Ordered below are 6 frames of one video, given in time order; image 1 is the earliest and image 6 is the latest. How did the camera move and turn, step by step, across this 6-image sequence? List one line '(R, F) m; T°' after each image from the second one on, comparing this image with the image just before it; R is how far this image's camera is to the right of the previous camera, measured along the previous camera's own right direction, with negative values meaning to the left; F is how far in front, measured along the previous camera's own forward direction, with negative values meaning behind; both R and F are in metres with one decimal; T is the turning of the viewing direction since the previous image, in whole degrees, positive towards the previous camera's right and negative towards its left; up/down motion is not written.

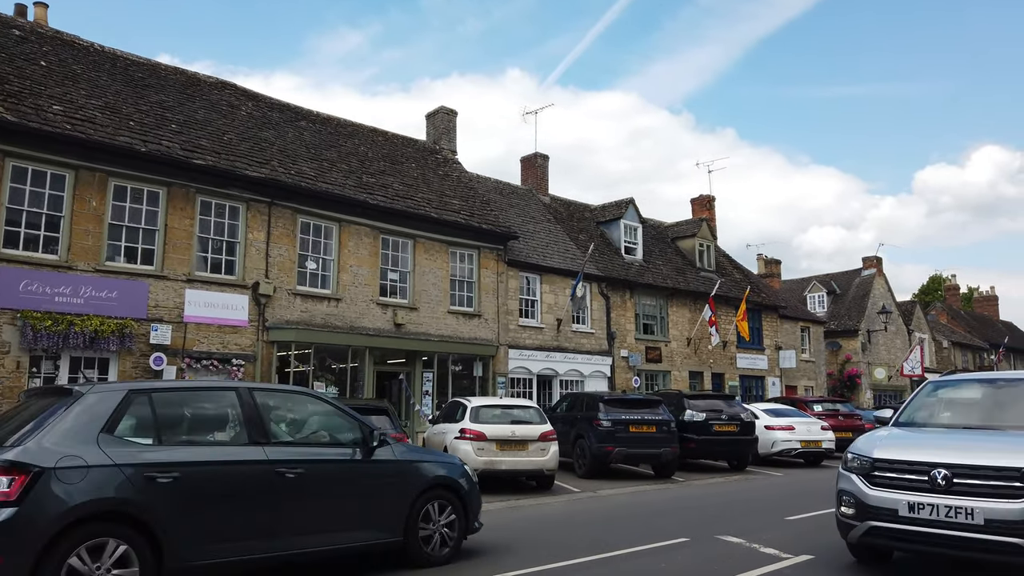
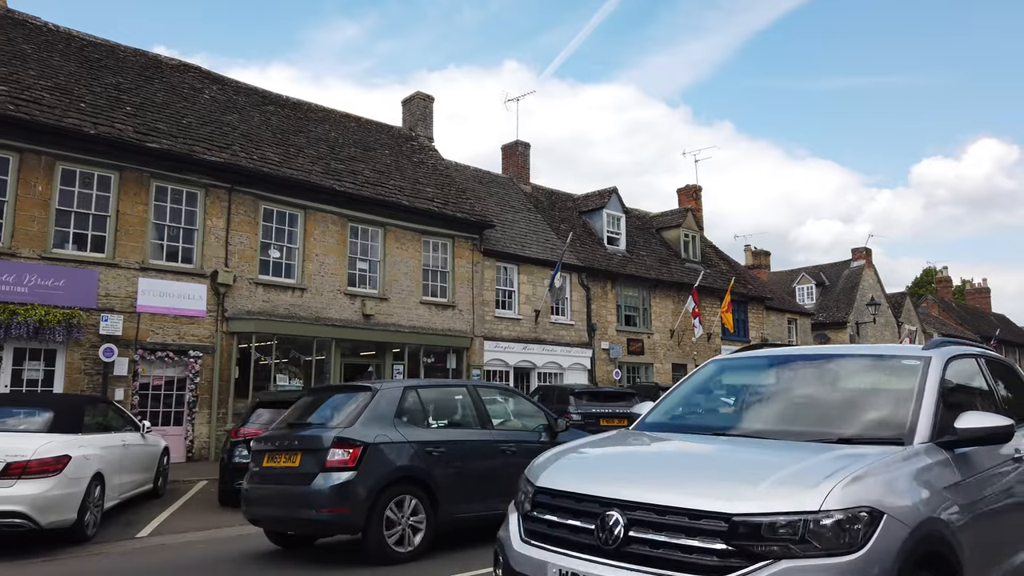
(+0.6, +0.5) m; 0°
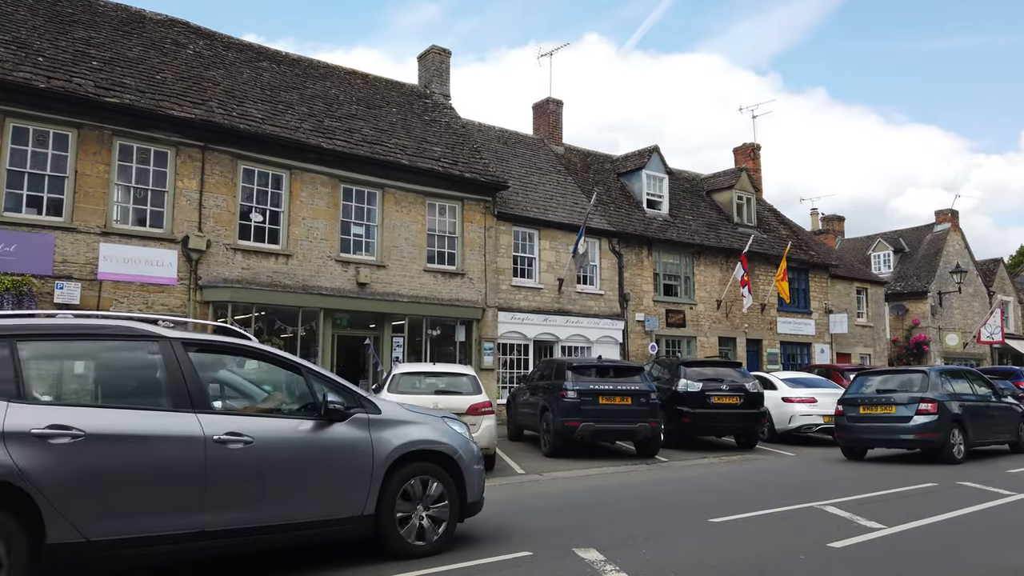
(+1.6, +1.7) m; -6°
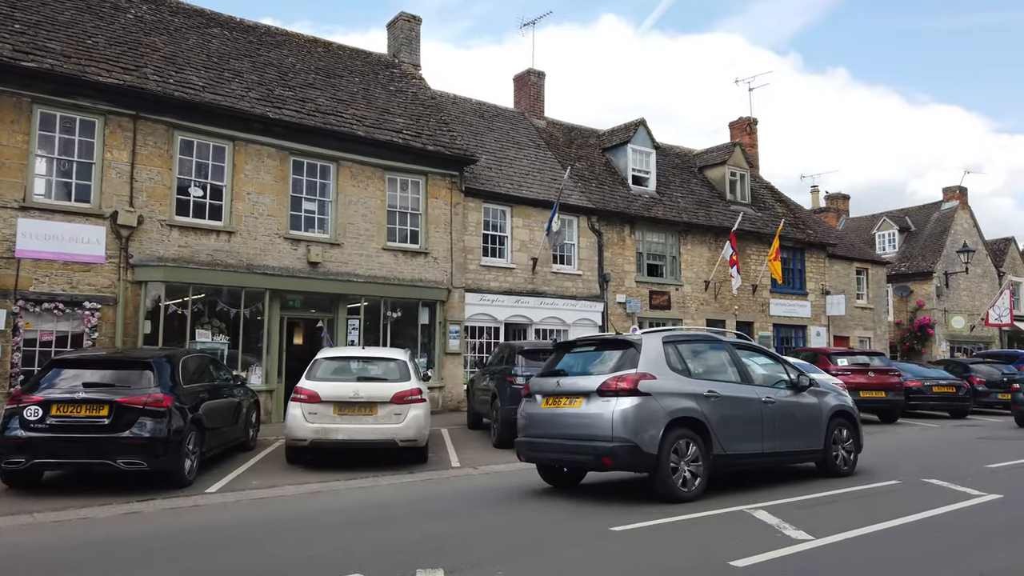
(+1.1, +1.0) m; -1°
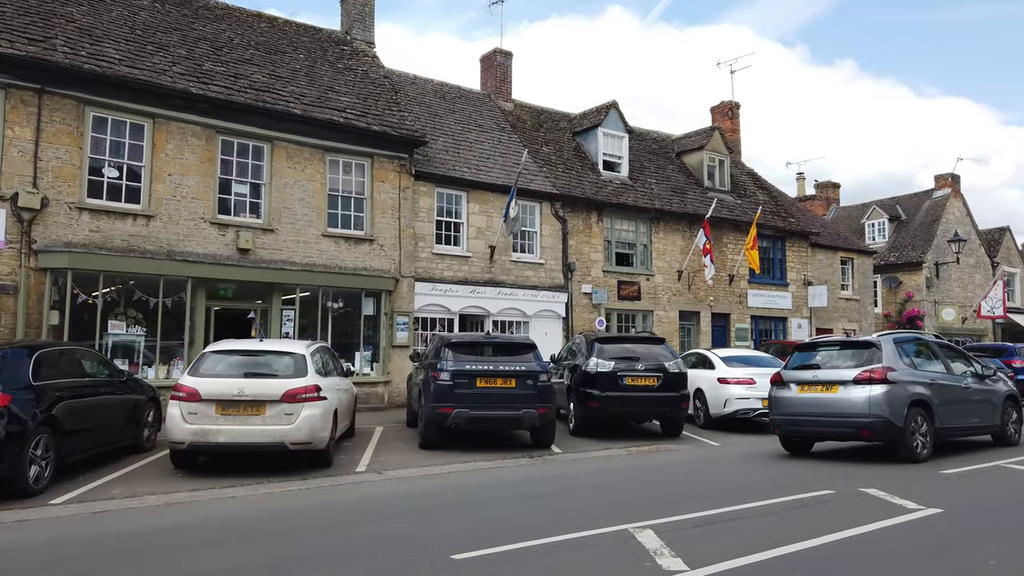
(+1.1, +1.0) m; 0°
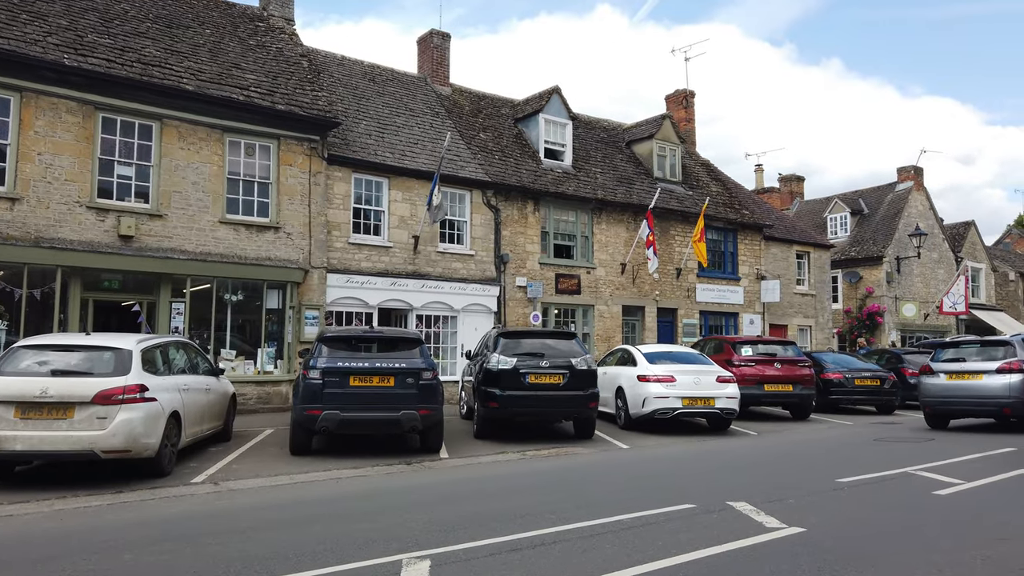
(+1.4, +1.0) m; +1°
